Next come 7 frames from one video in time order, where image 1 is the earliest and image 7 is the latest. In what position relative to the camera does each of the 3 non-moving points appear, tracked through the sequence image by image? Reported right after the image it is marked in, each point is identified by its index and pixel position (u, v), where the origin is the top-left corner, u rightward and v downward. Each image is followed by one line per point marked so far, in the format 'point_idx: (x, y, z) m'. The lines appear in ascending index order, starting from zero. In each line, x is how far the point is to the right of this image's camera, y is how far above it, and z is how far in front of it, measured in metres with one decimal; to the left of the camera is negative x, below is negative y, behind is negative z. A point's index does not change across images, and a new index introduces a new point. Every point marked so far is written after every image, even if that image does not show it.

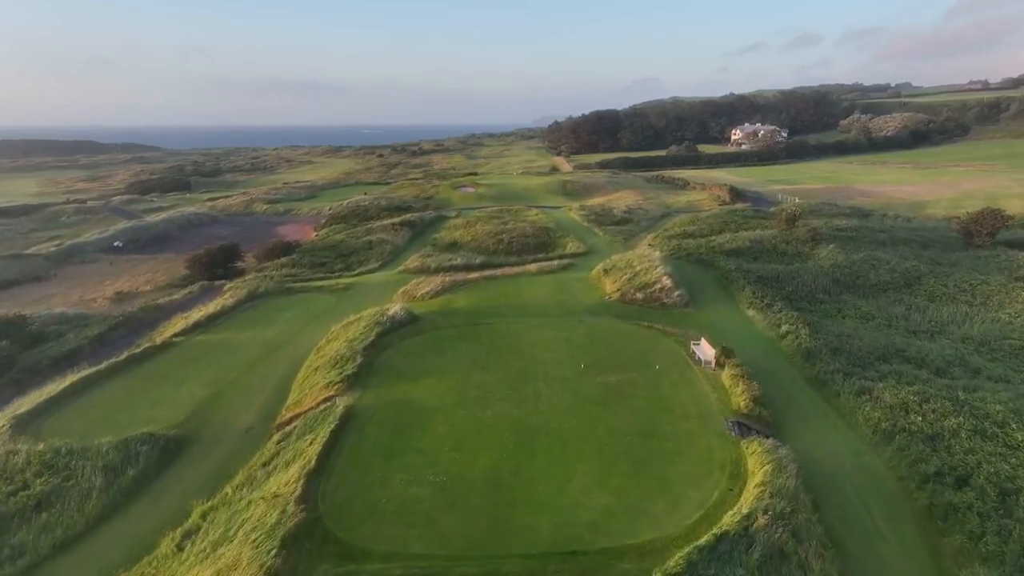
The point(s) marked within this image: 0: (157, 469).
0: (-8.0, -4.1, +15.5) m
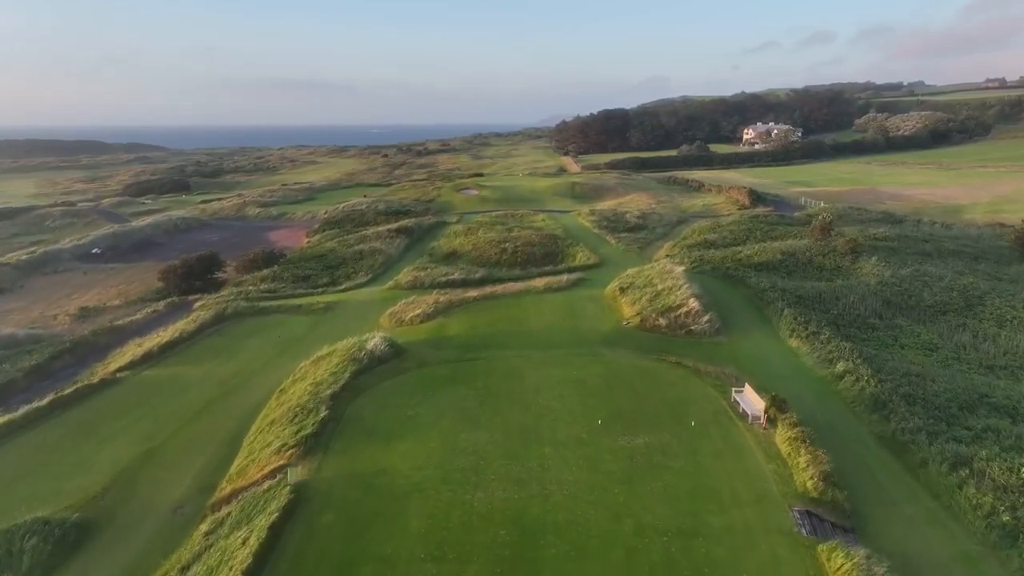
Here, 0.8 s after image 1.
0: (-8.0, -4.9, +11.9) m
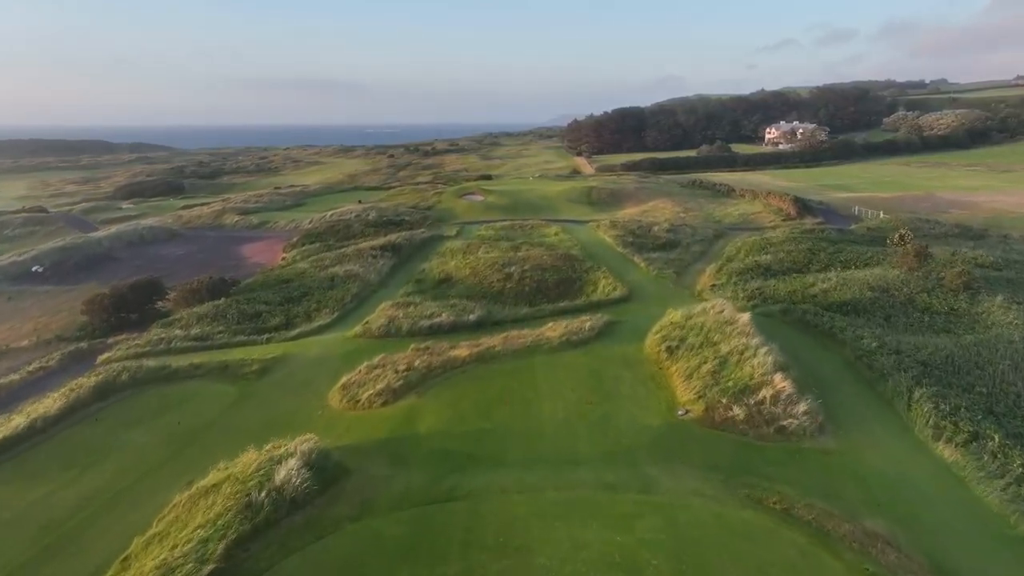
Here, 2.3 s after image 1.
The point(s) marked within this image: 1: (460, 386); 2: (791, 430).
0: (-8.1, -6.5, +4.5) m
1: (-1.3, -2.5, +17.7) m
2: (+6.0, -3.0, +14.9) m
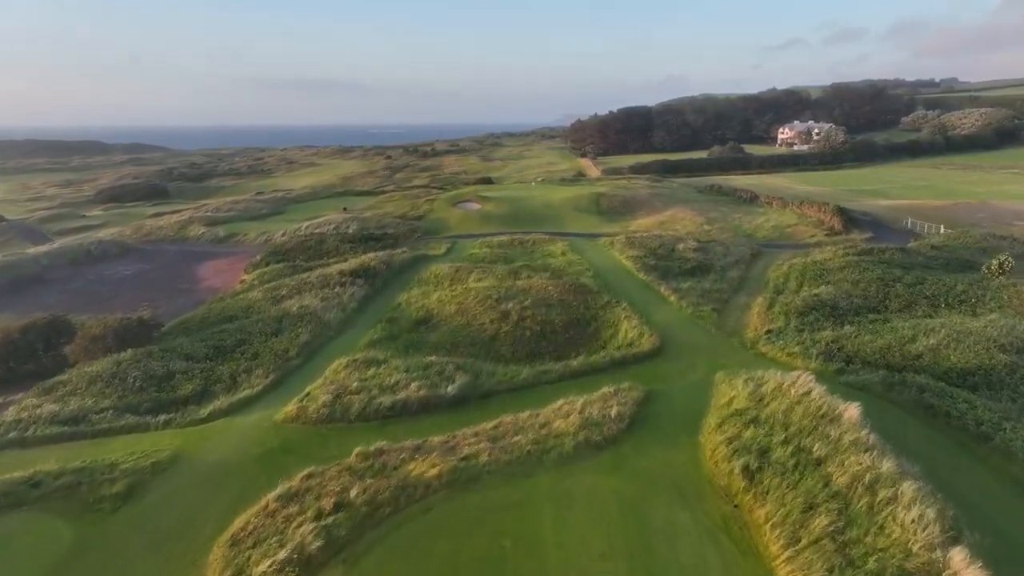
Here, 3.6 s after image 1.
0: (-8.4, -8.0, -2.3) m
1: (-1.5, -4.0, +10.9) m
2: (+5.8, -4.6, +8.1) m
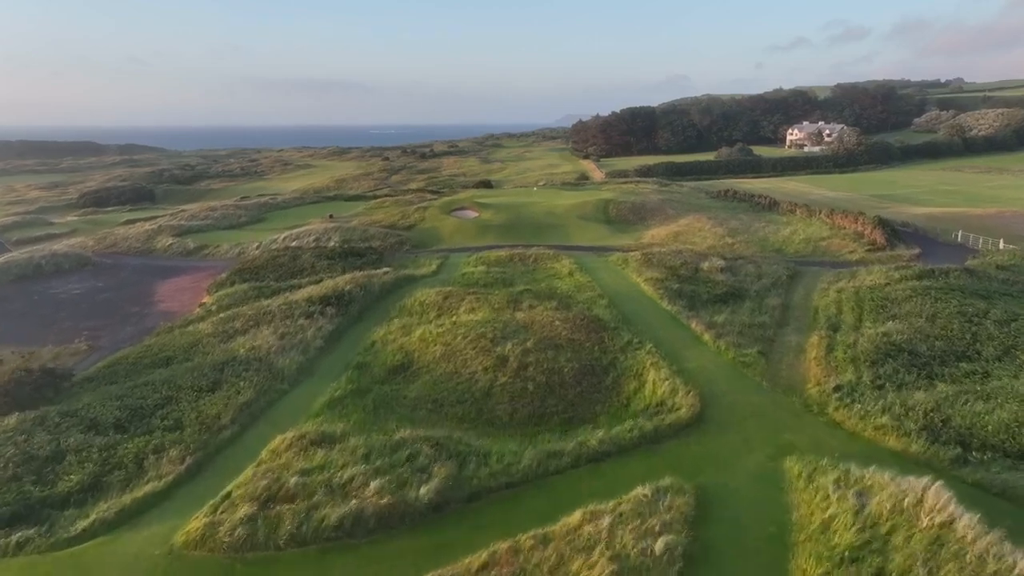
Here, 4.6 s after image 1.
0: (-8.4, -9.2, -7.3) m
1: (-1.5, -5.2, +5.9) m
2: (+5.8, -5.7, +3.0) m
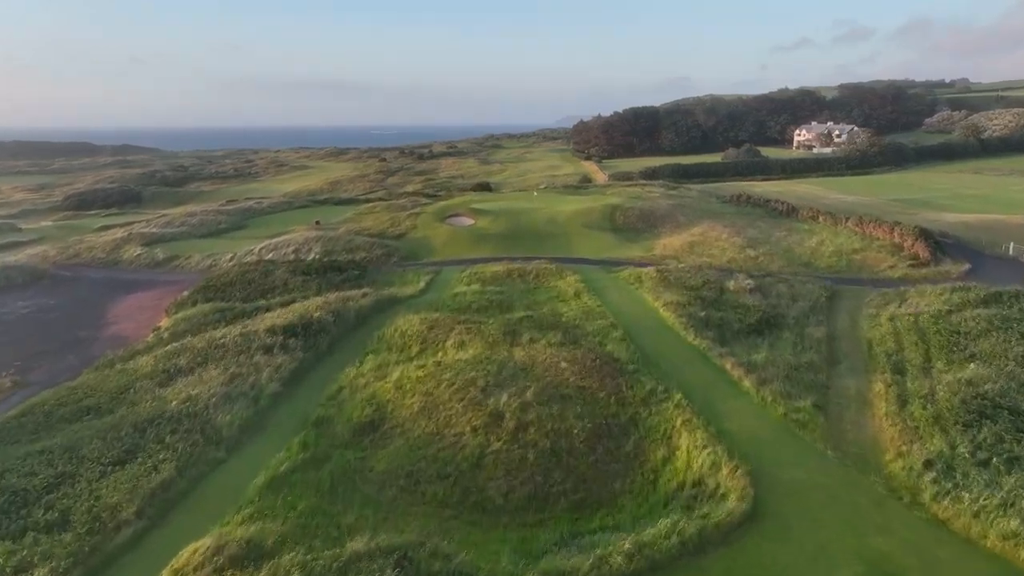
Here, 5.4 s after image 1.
0: (-8.5, -10.1, -11.5) m
1: (-1.6, -6.1, +1.8) m
2: (+5.7, -6.7, -1.1) m
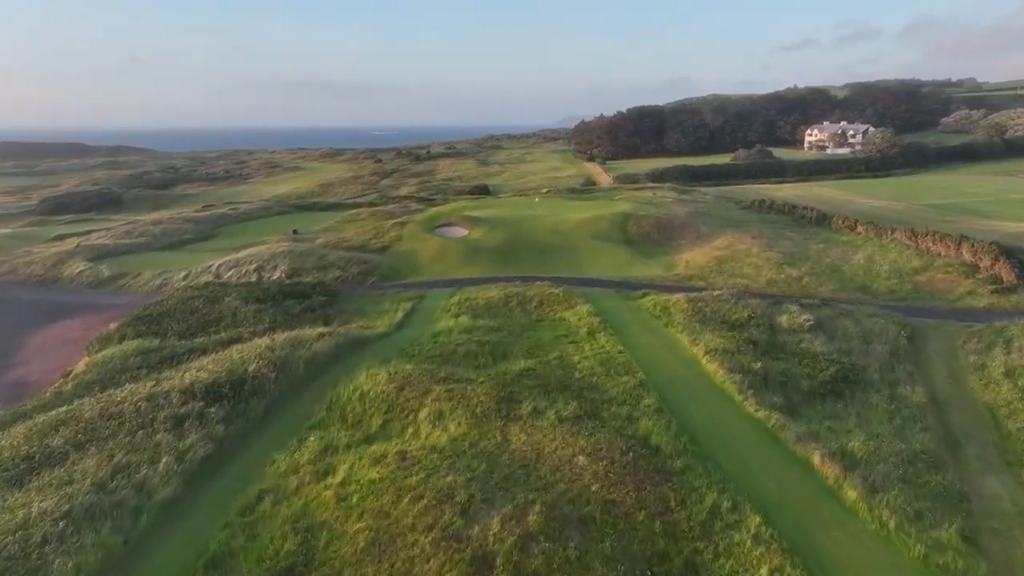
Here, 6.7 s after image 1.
0: (-8.6, -11.3, -17.4) m
1: (-1.7, -7.3, -4.1) m
2: (+5.6, -7.9, -7.0) m
